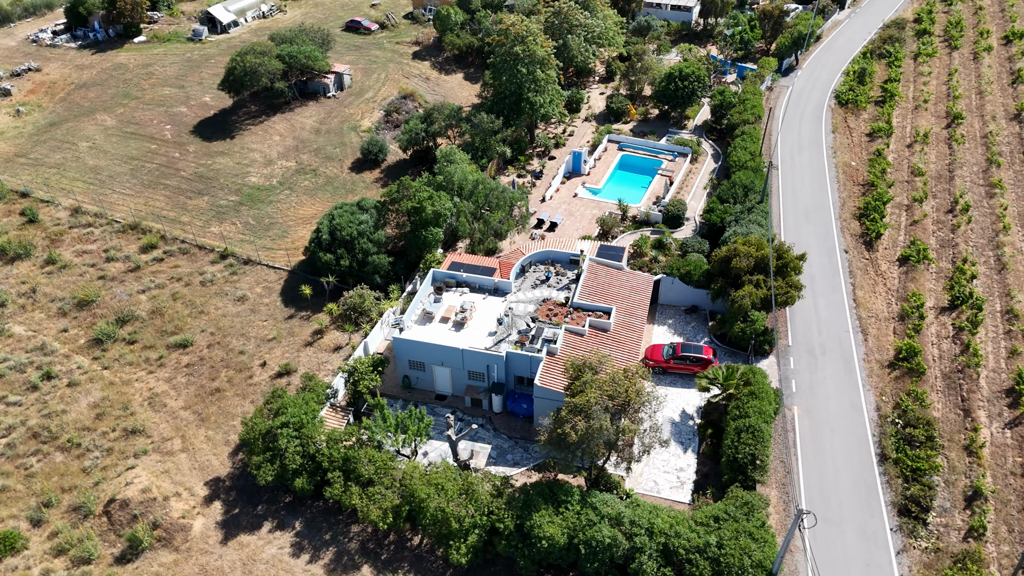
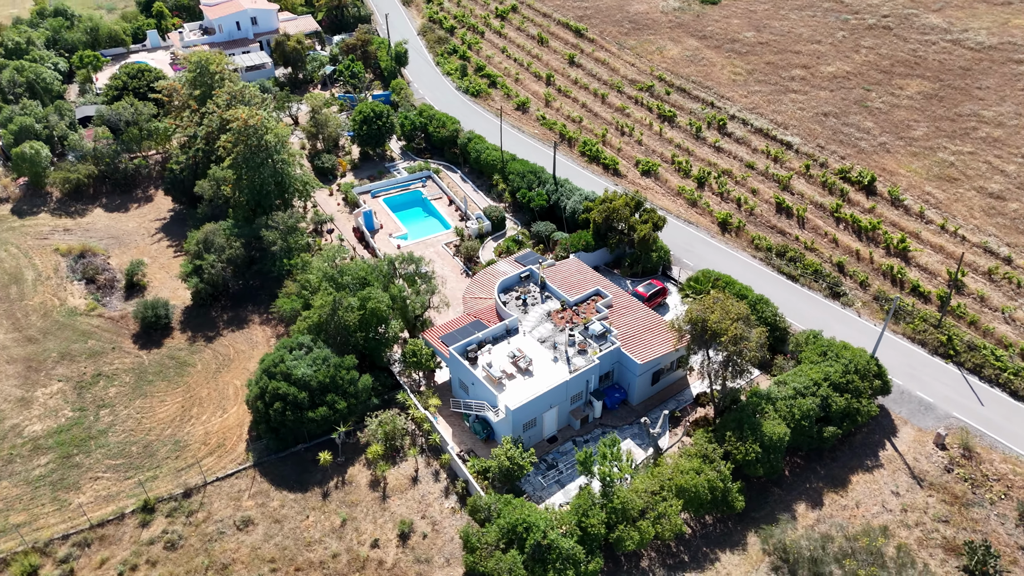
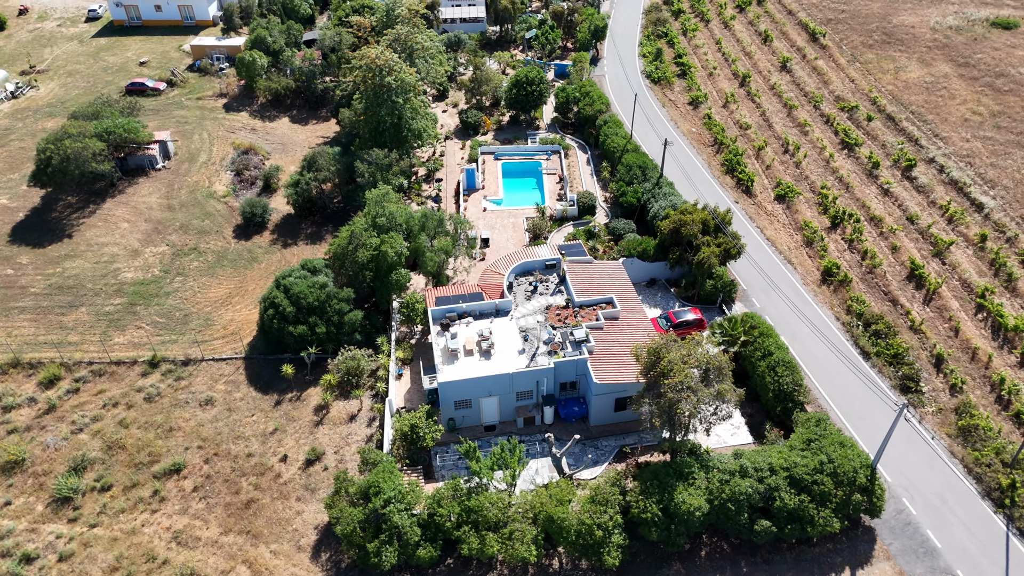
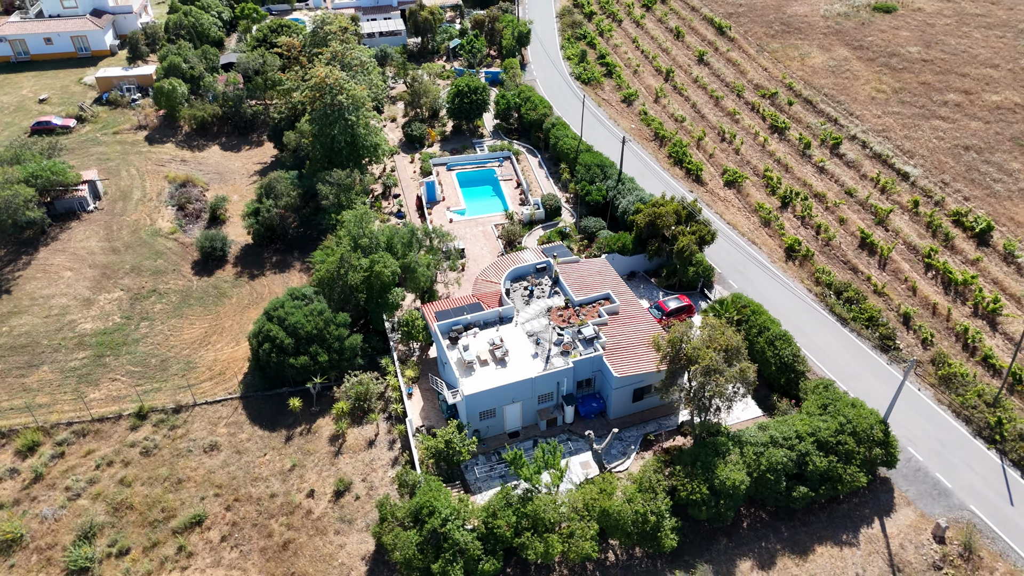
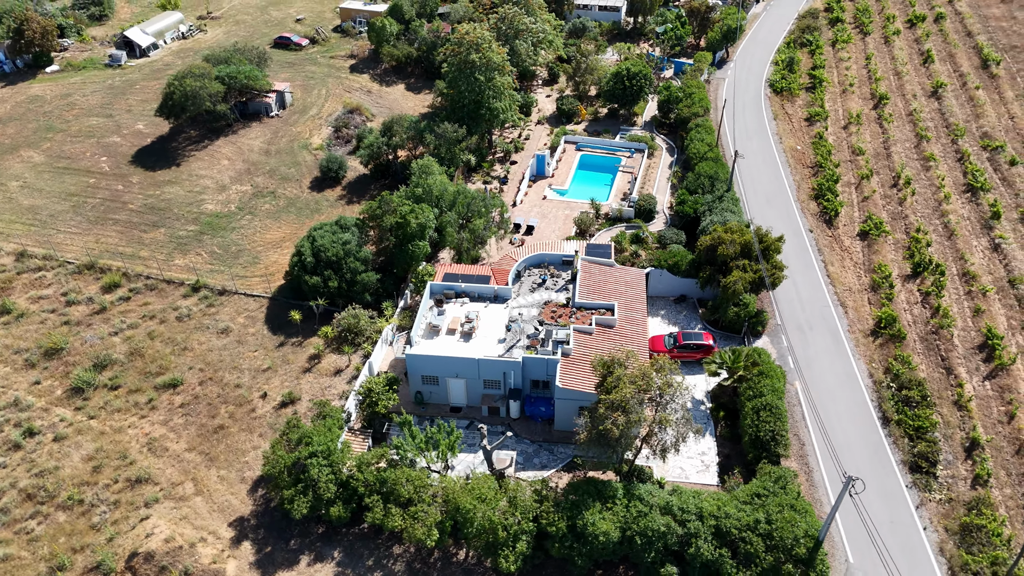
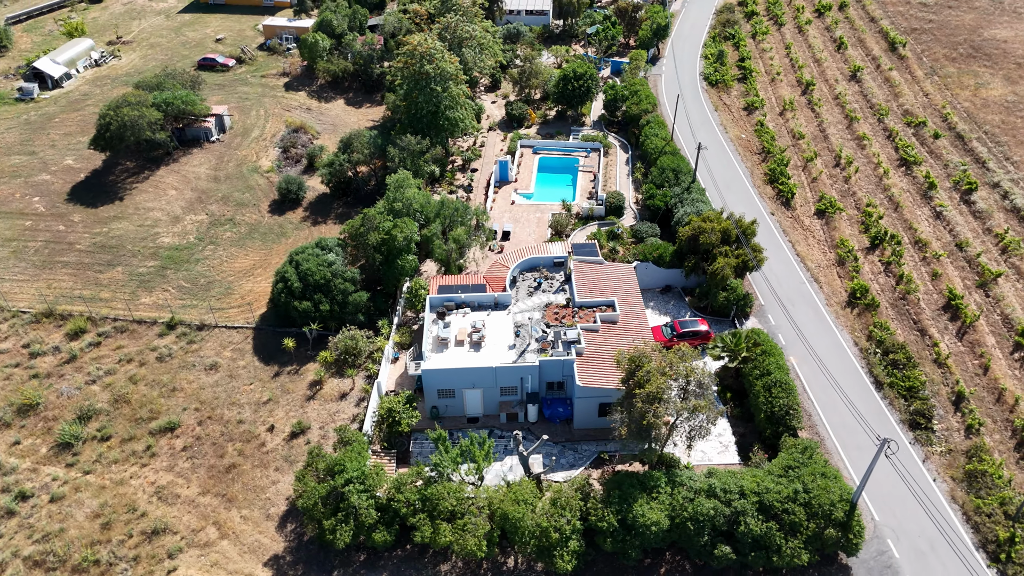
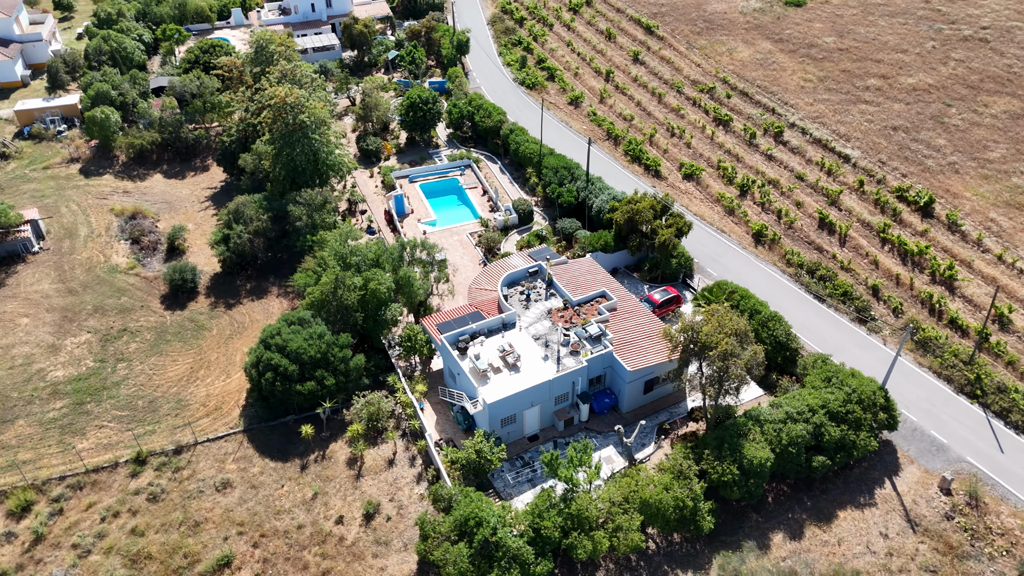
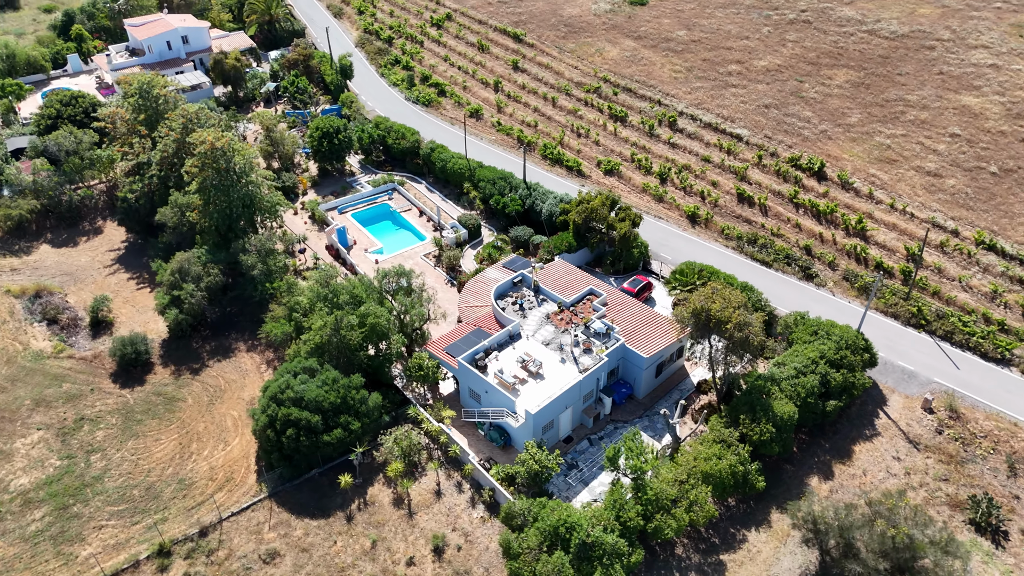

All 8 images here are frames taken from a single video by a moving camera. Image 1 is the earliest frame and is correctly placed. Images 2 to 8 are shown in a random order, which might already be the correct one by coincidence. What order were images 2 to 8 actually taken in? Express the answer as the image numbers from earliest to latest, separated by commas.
5, 6, 3, 4, 7, 2, 8
